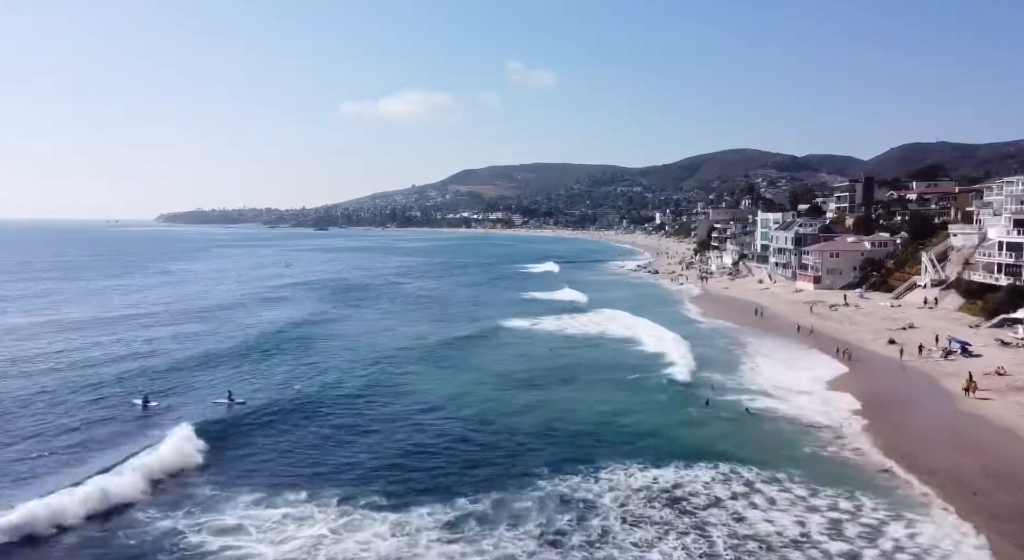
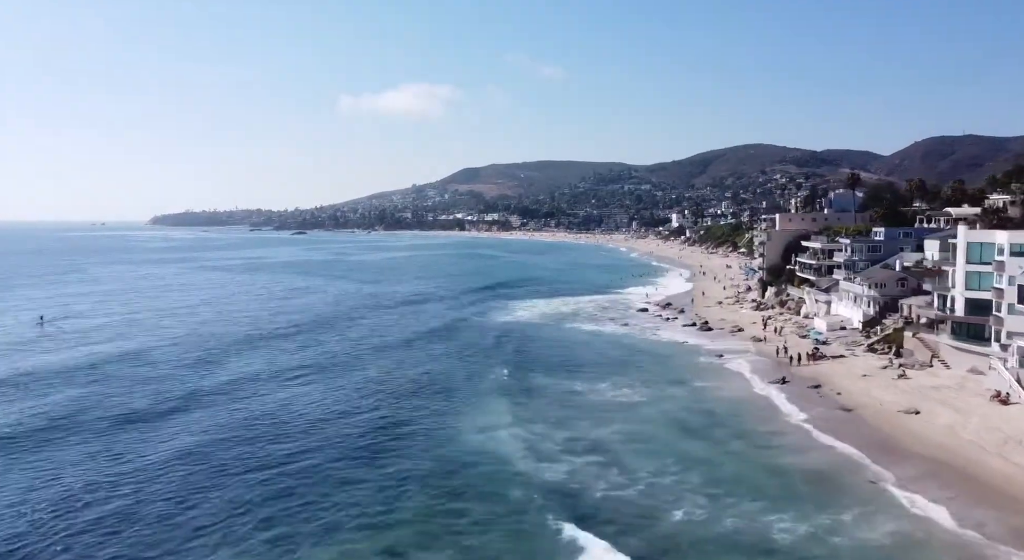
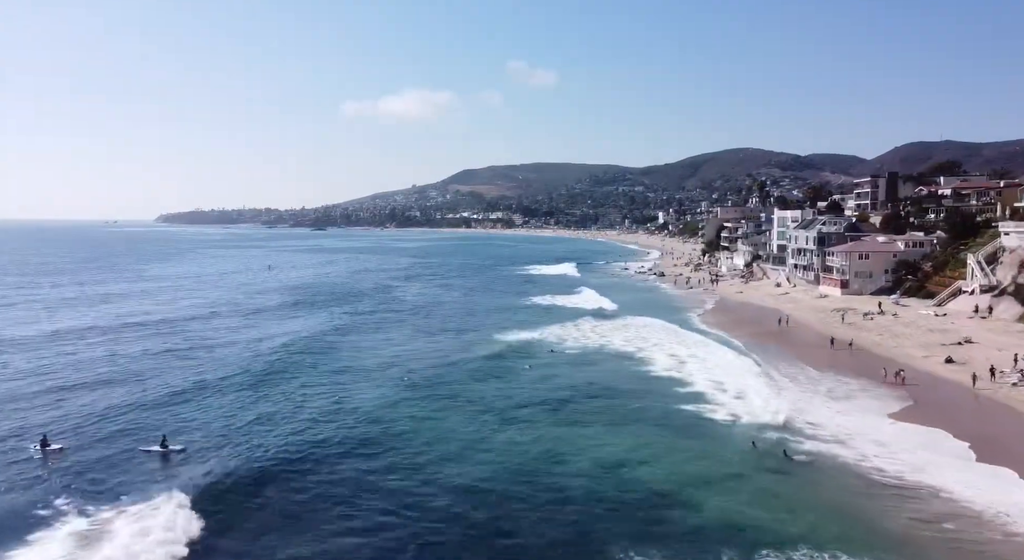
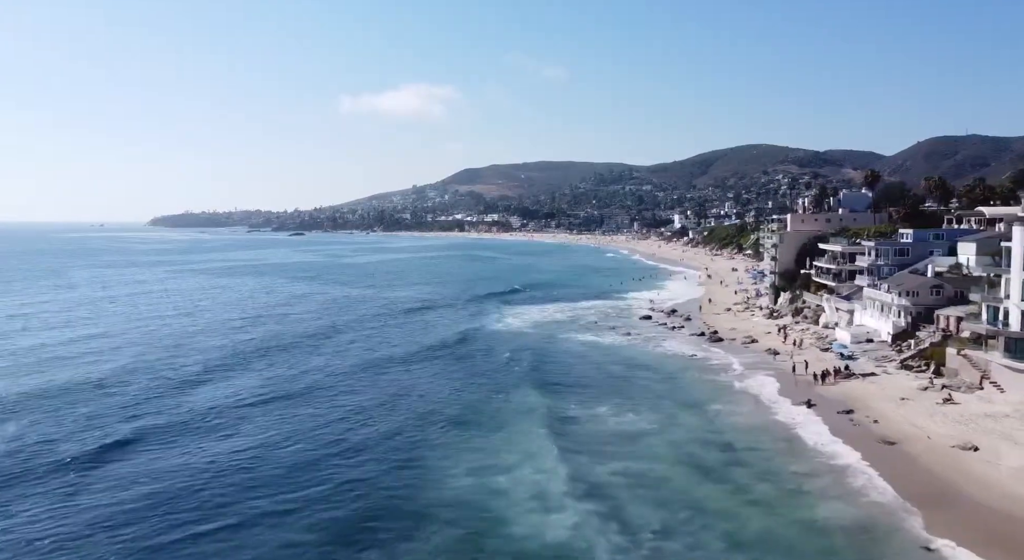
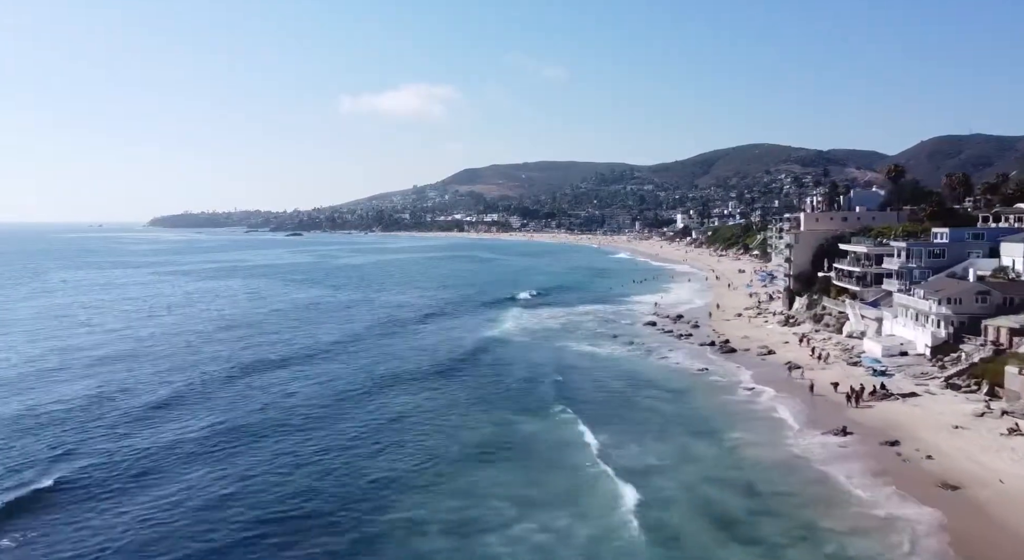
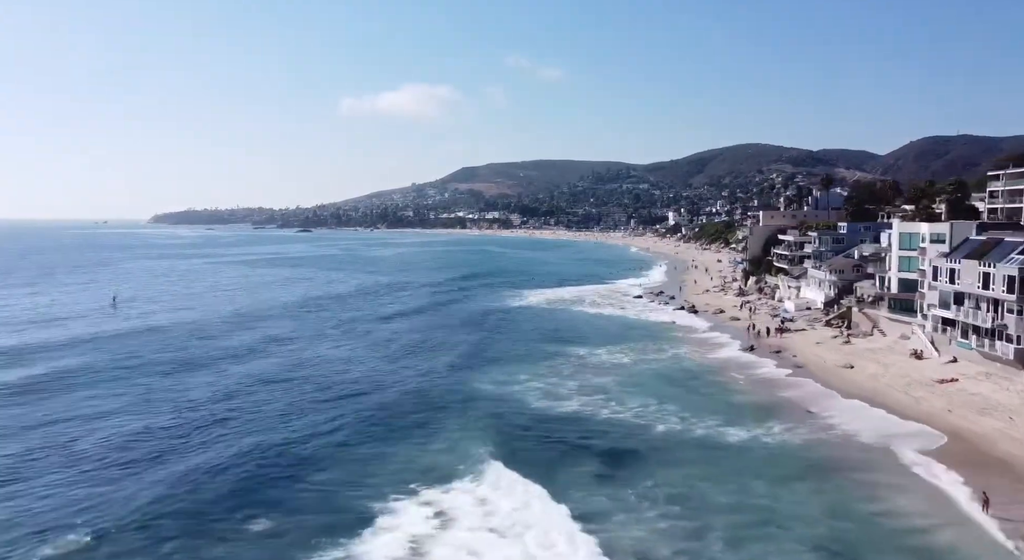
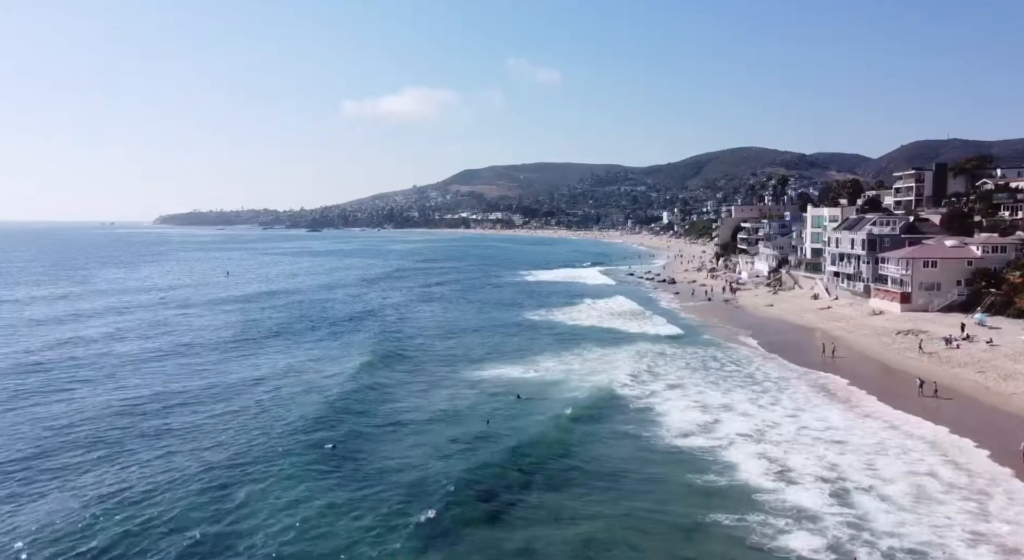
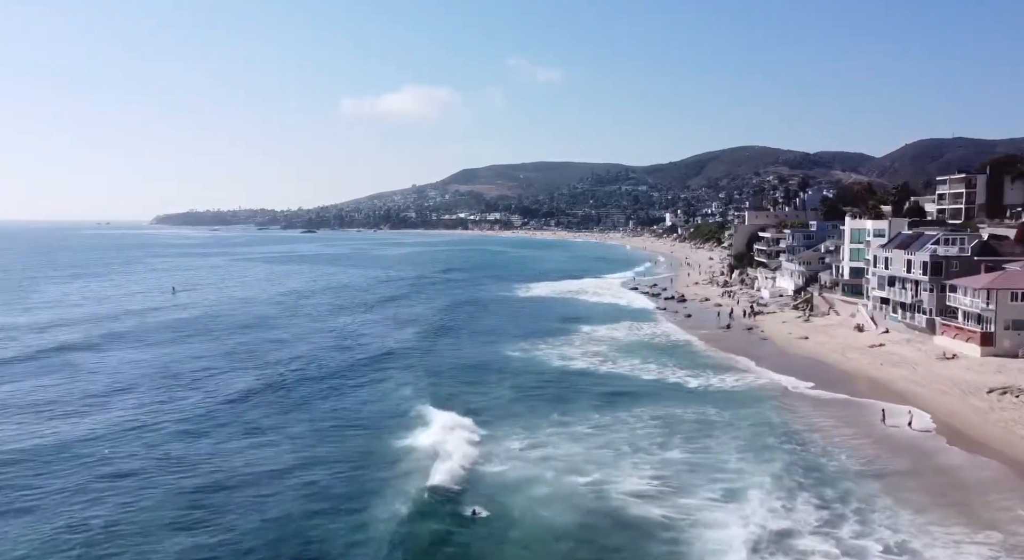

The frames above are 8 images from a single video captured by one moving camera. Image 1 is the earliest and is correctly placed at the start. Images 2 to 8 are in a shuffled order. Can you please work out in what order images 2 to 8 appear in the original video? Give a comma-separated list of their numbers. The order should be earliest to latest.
3, 7, 8, 6, 2, 4, 5
